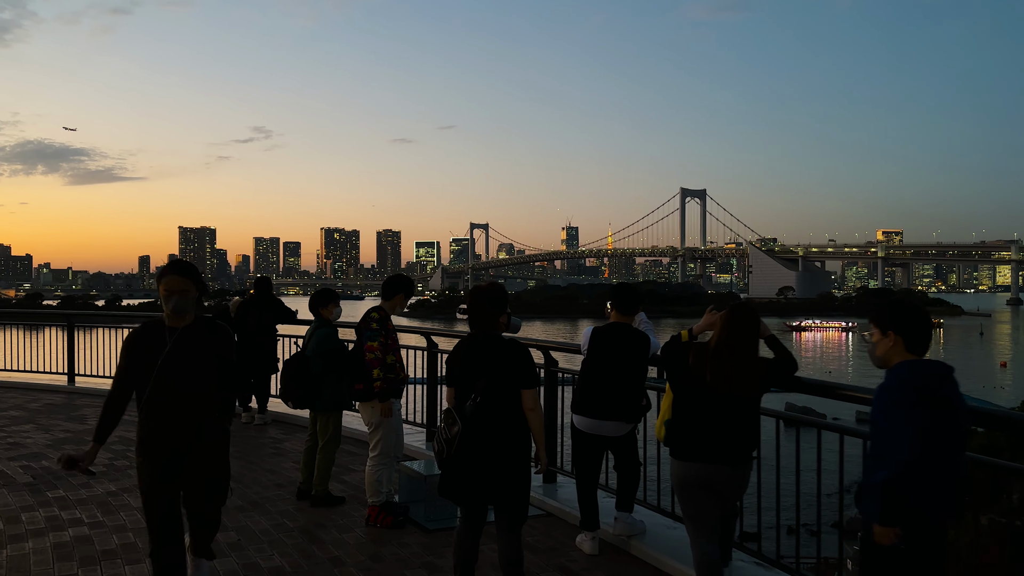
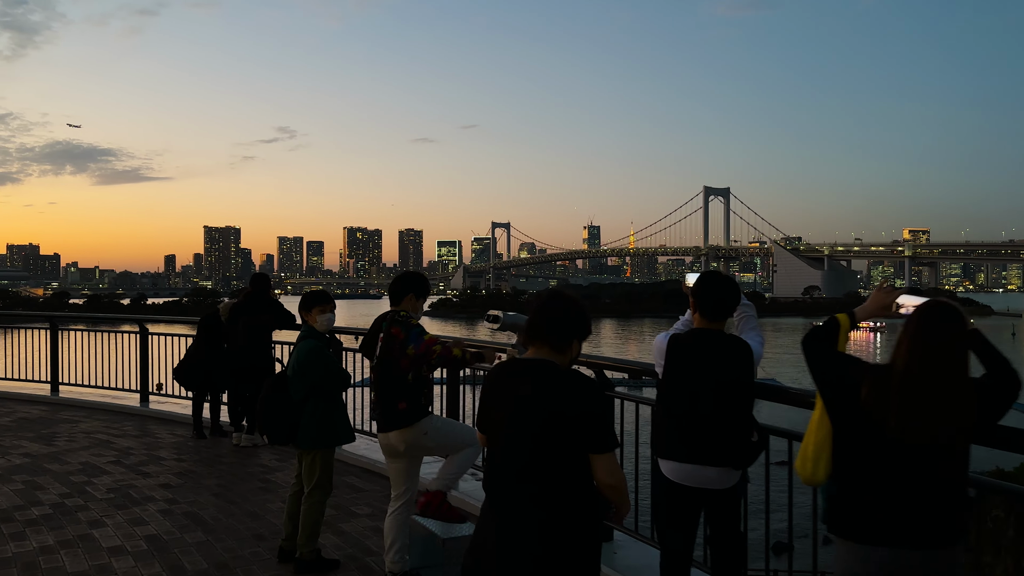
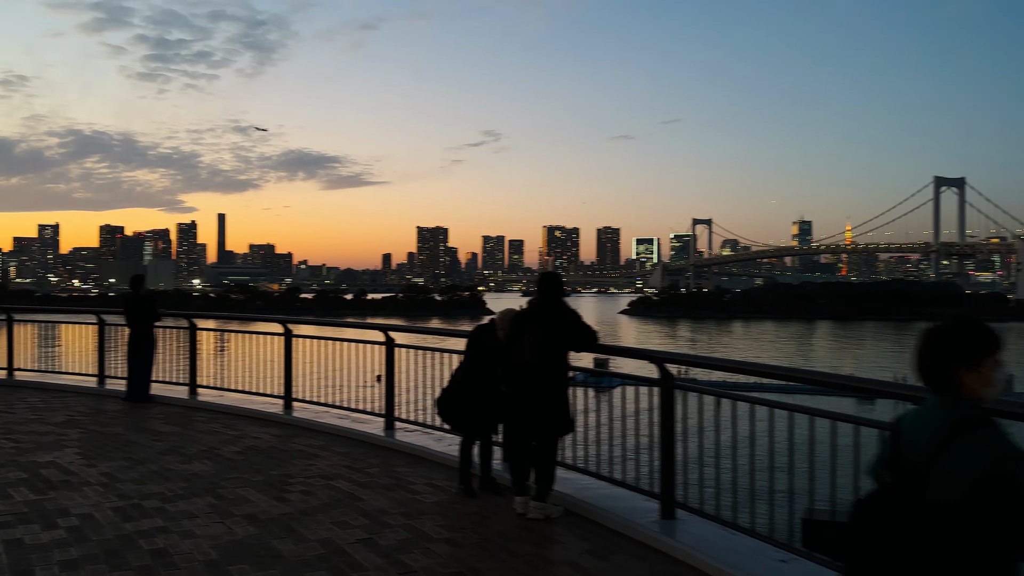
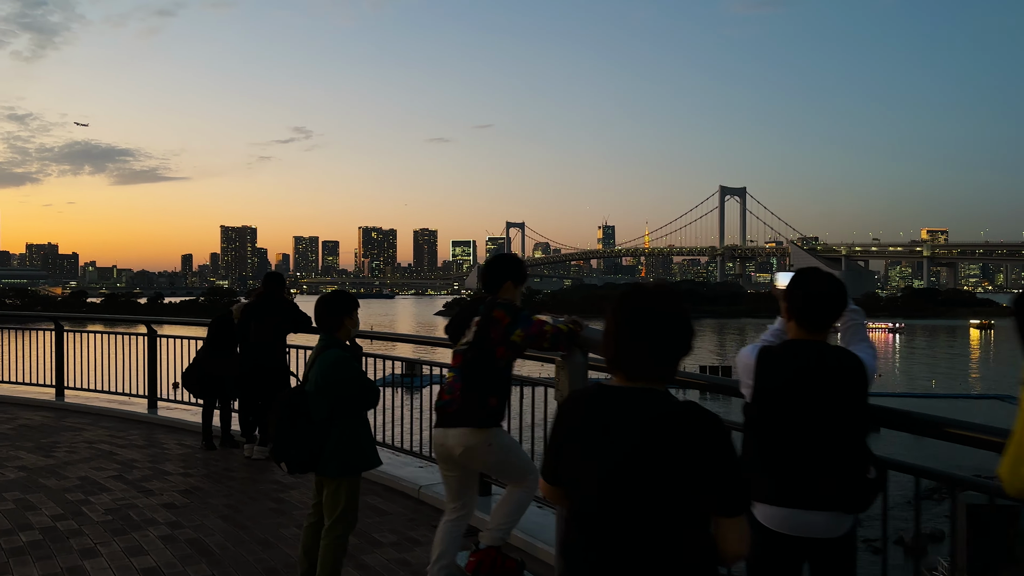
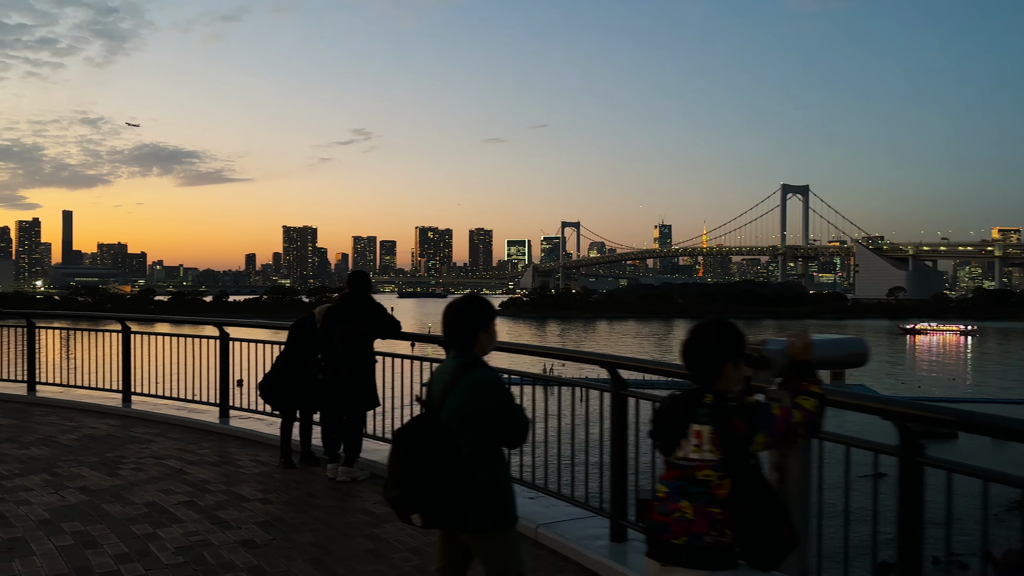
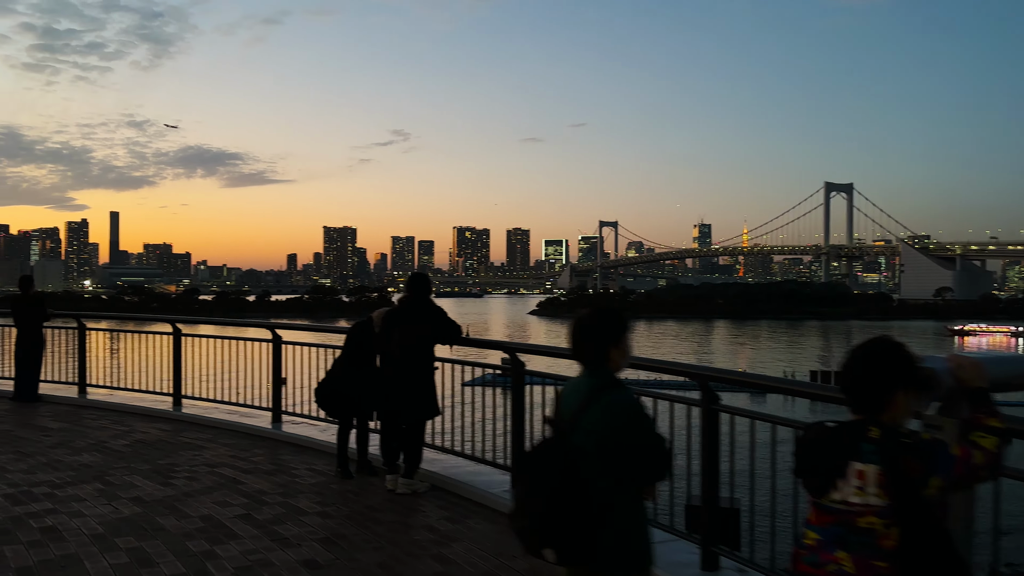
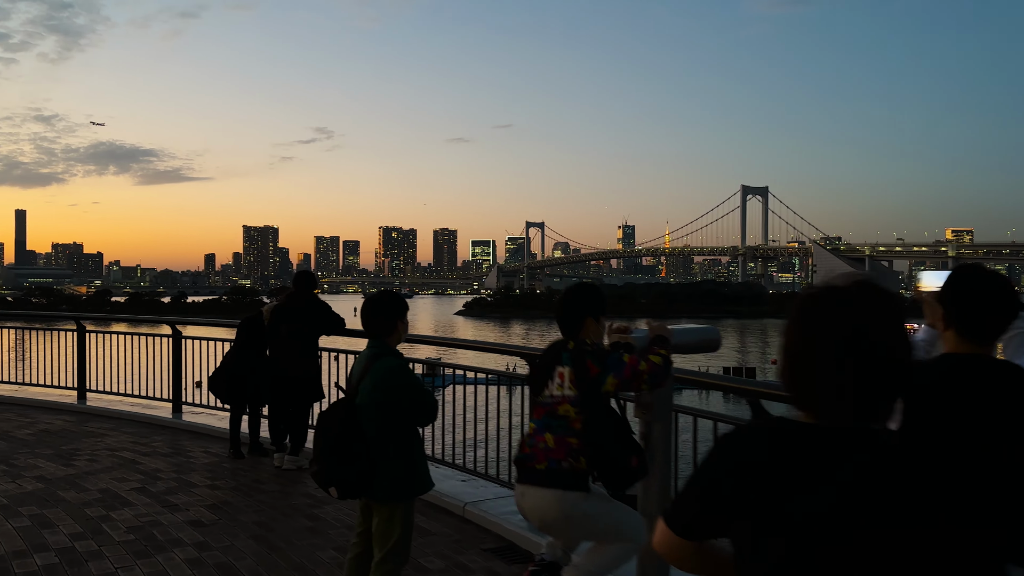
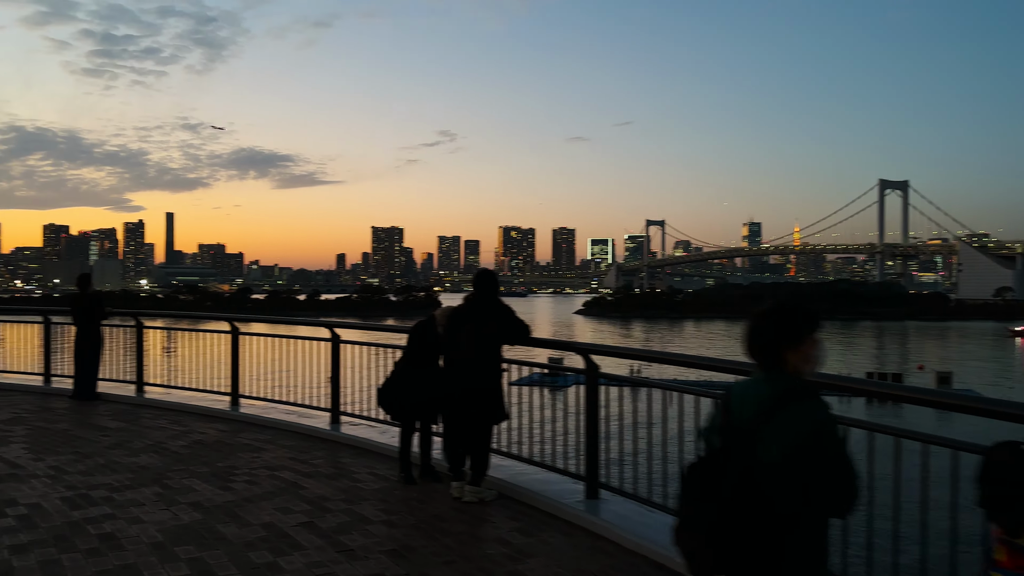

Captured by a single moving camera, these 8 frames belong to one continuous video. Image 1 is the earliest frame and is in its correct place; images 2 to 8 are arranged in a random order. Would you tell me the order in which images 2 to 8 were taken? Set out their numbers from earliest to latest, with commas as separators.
2, 4, 7, 5, 6, 8, 3
